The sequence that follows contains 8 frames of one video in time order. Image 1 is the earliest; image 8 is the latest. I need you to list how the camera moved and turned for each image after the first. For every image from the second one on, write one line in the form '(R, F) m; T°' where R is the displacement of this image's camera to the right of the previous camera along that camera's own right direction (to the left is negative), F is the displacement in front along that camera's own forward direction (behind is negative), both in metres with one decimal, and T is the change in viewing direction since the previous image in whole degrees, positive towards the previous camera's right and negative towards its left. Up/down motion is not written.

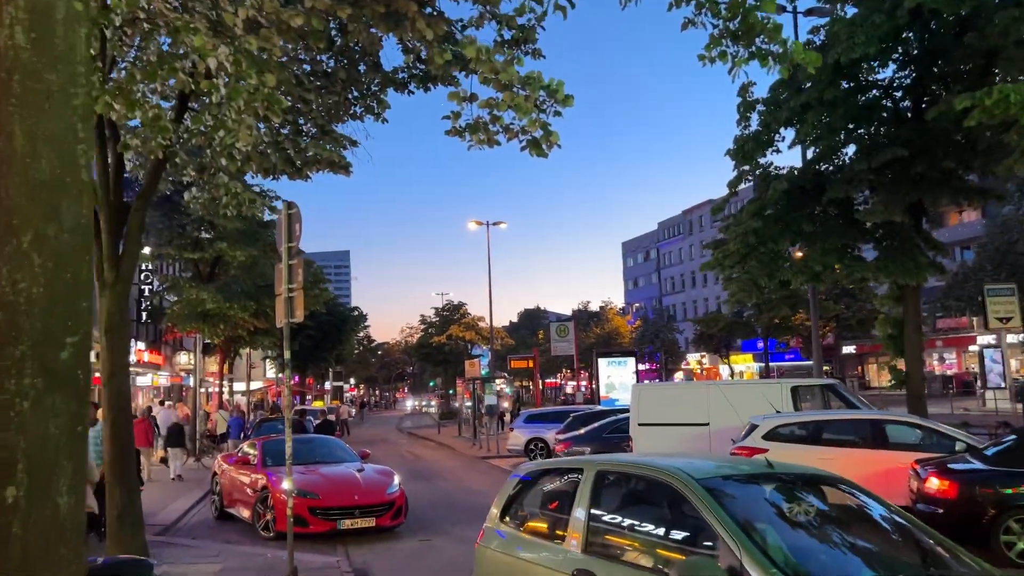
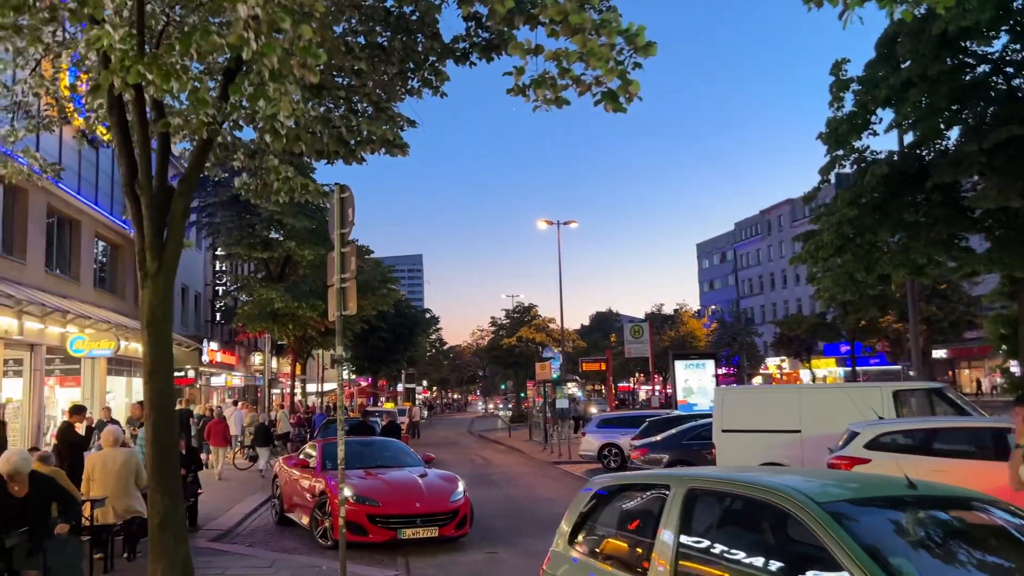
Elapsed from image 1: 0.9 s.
(0.0, +0.9) m; -5°
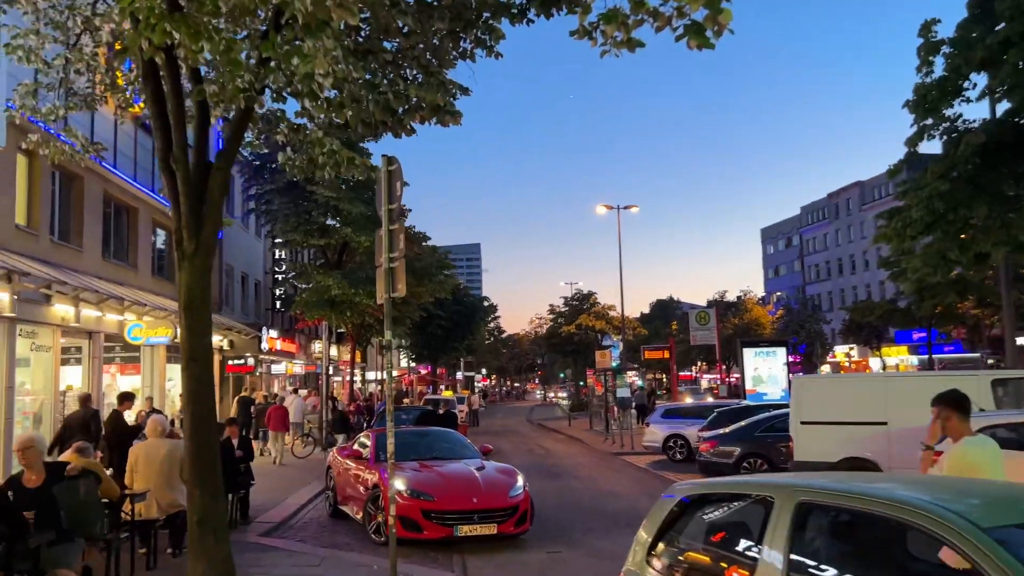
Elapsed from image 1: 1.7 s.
(0.0, +0.8) m; -4°
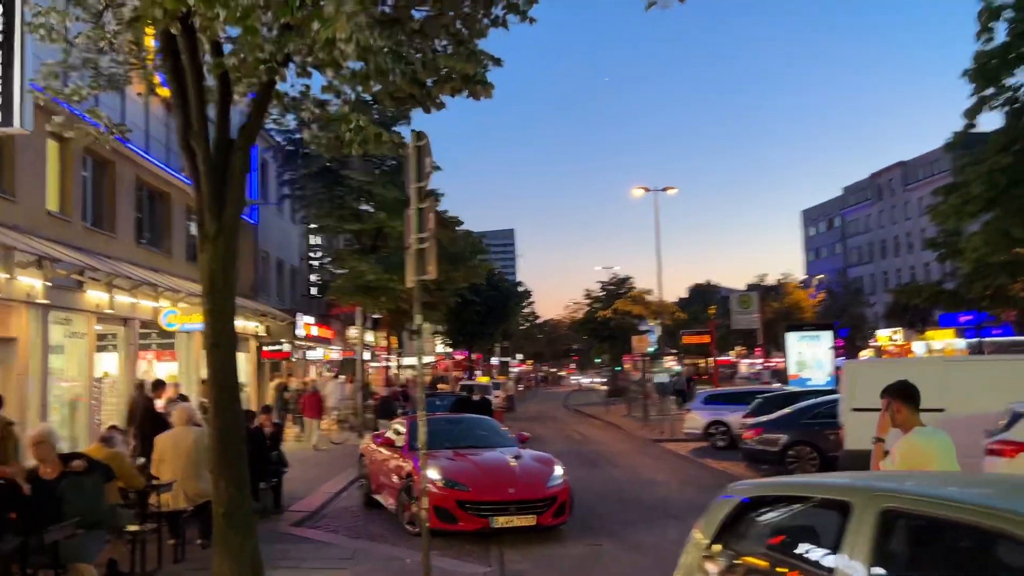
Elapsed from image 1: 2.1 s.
(0.0, +0.4) m; -2°
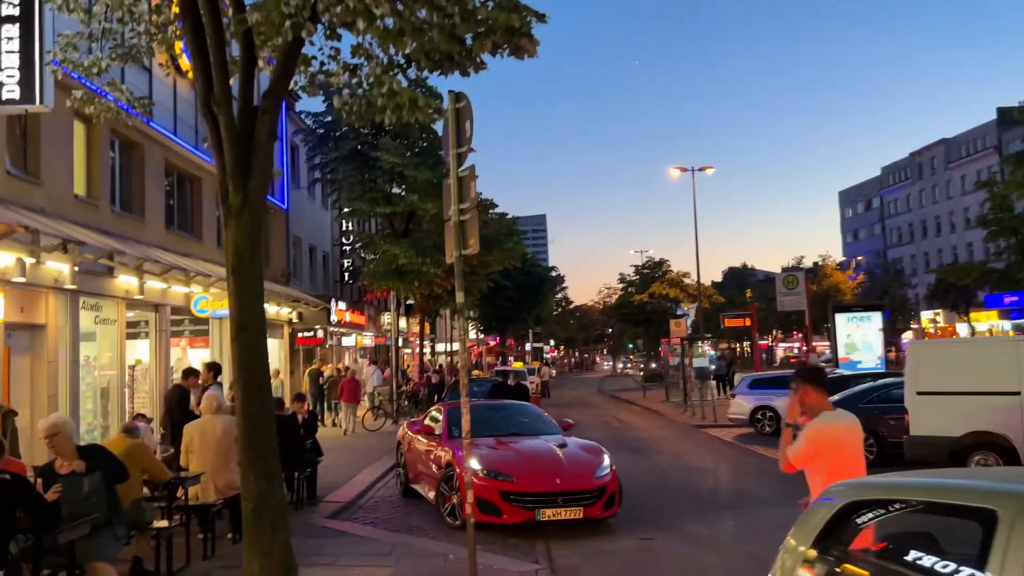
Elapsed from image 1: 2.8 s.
(-0.2, +0.6) m; -2°
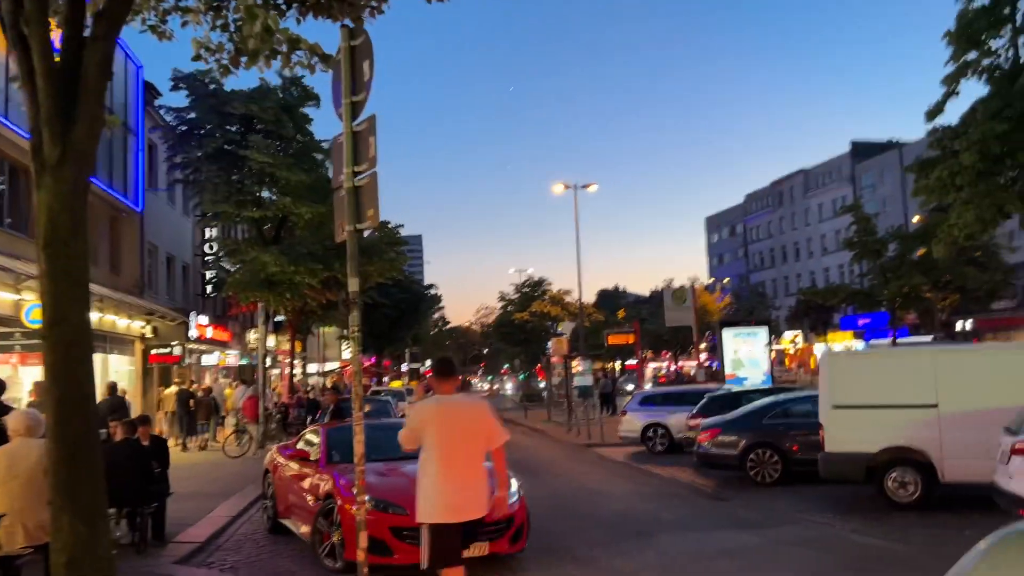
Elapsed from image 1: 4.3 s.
(-0.2, +1.4) m; +8°
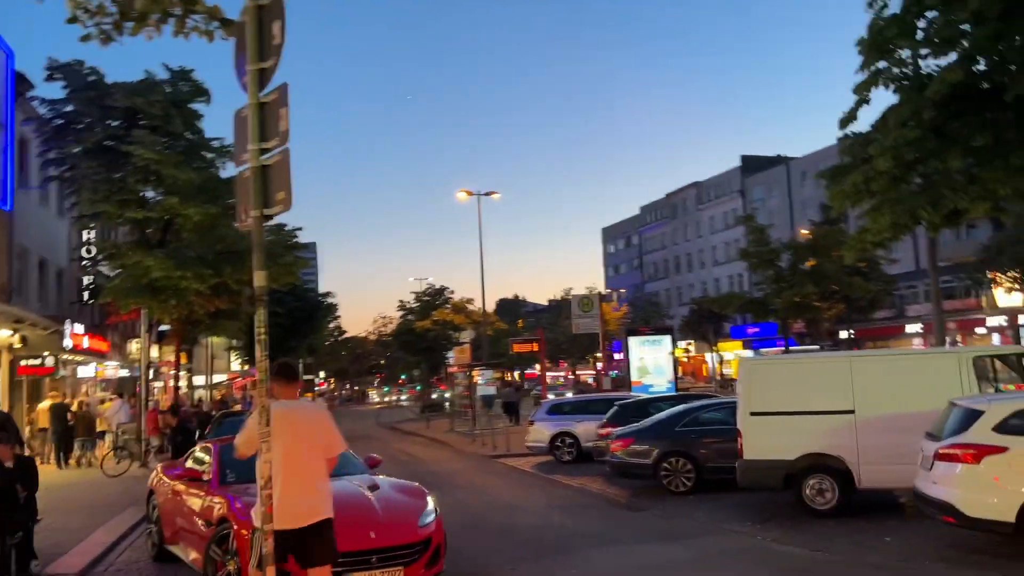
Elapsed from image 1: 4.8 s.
(-0.2, +0.6) m; +7°
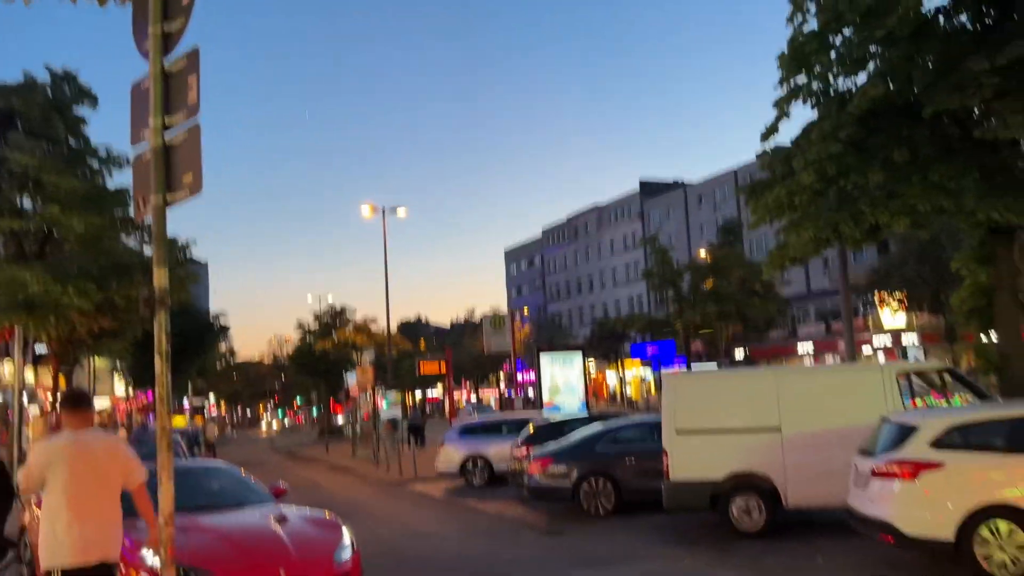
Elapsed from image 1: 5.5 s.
(-0.2, +0.6) m; +7°
